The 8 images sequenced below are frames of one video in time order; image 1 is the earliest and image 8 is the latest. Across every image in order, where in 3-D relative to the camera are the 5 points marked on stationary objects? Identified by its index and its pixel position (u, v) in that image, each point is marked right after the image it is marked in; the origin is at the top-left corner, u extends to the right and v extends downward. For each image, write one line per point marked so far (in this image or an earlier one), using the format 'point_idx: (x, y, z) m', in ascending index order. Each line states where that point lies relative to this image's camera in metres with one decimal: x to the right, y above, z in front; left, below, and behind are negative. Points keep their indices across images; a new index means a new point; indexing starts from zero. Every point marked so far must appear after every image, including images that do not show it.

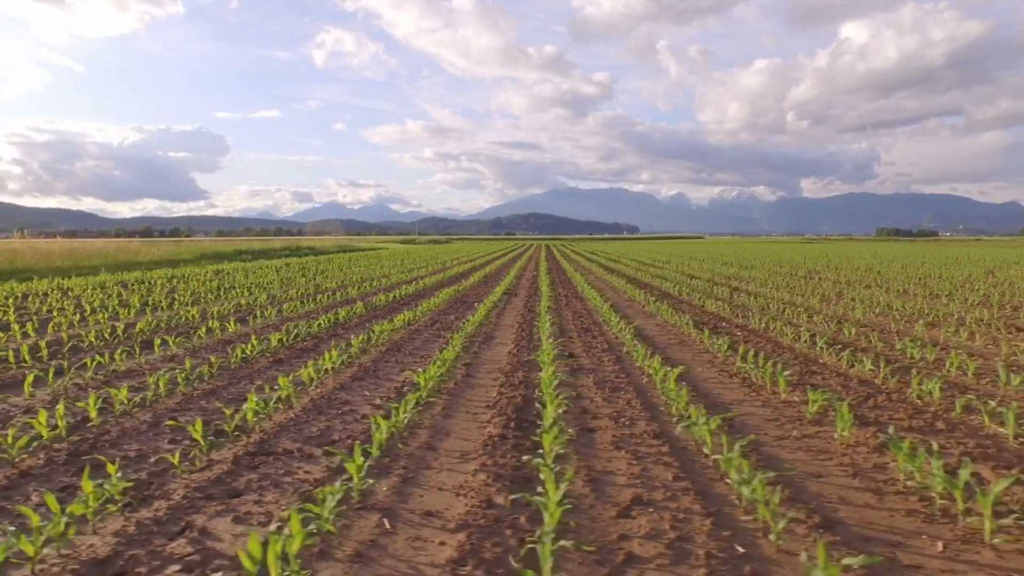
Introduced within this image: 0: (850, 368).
0: (+6.6, -1.5, +9.5) m
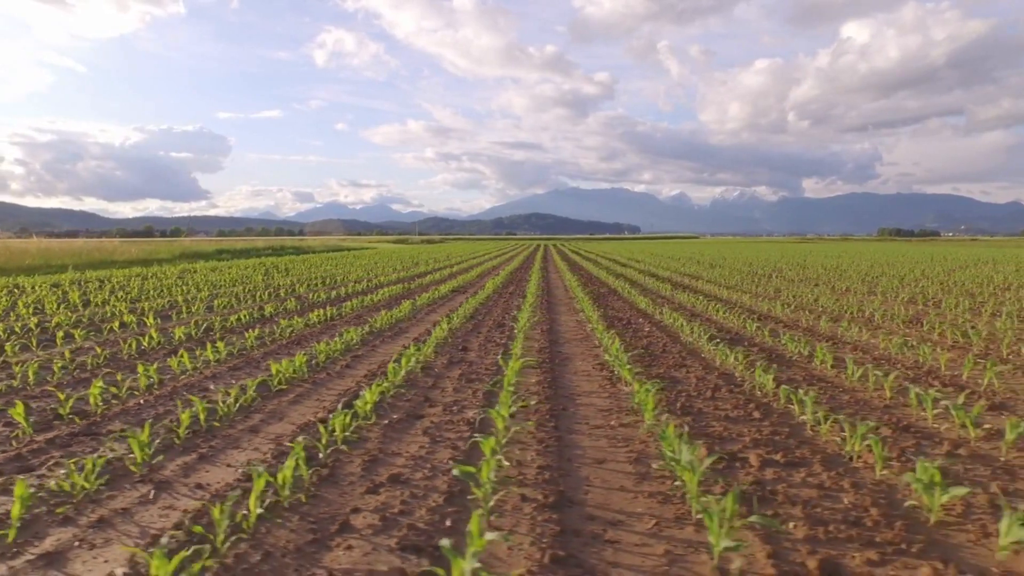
0: (+4.1, -1.4, +9.8) m
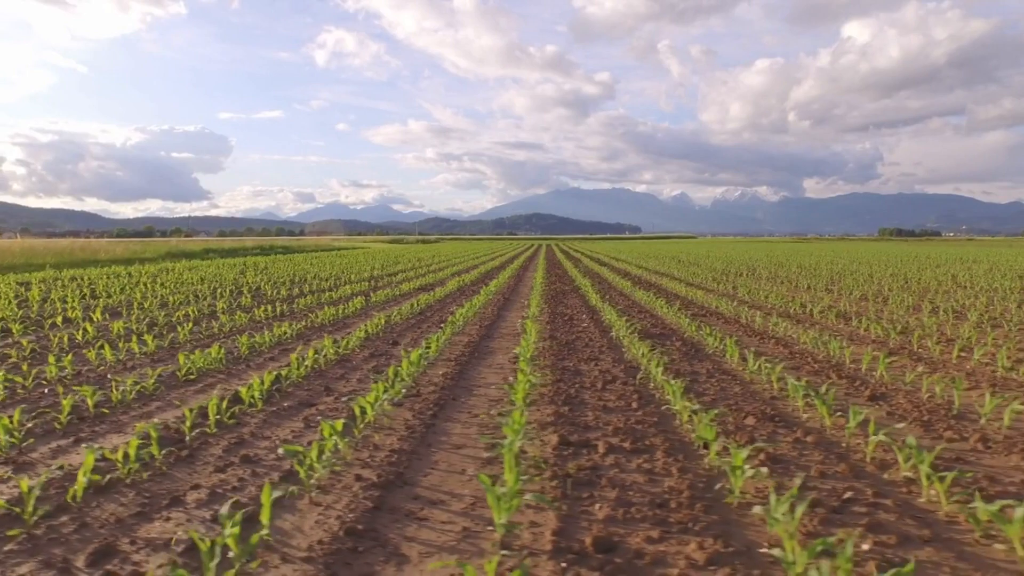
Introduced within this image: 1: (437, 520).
0: (+2.5, -1.3, +10.0) m
1: (-0.7, -2.1, +4.4) m
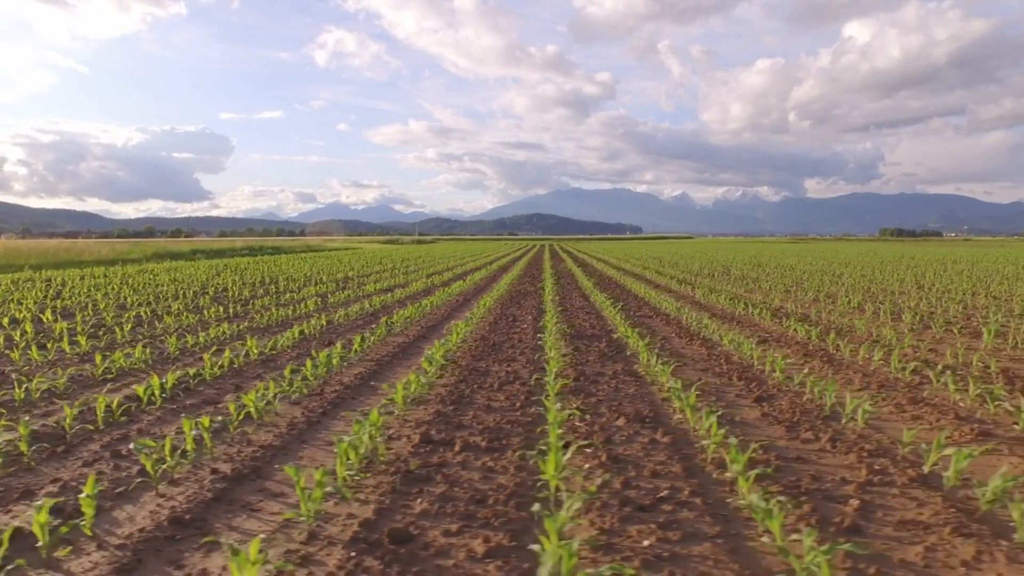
0: (+0.8, -1.3, +10.3) m
1: (-2.3, -2.2, +4.7) m
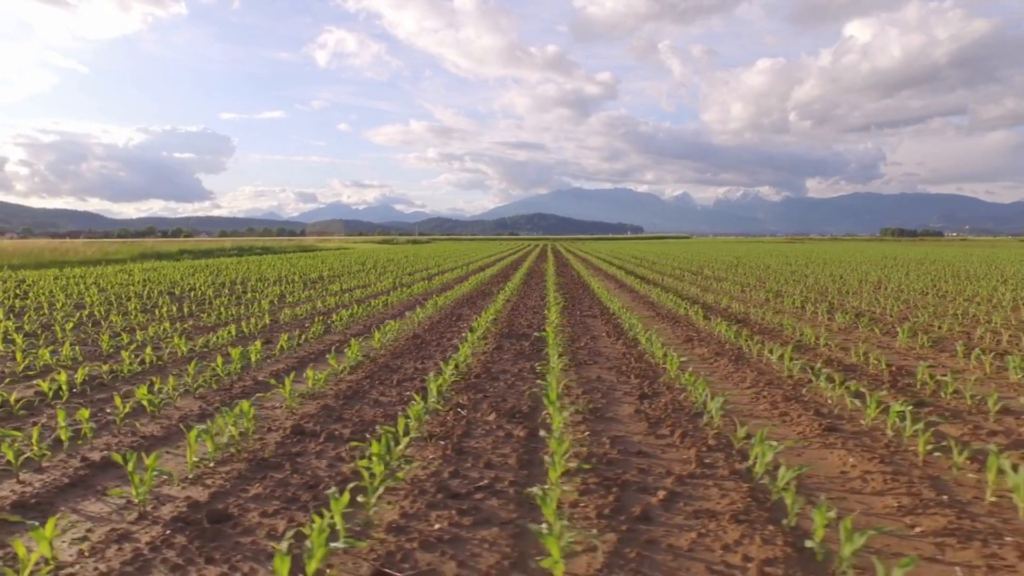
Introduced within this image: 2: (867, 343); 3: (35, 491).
0: (-0.9, -1.3, +10.6) m
1: (-4.1, -2.2, +5.0) m
2: (+8.3, -1.3, +11.3) m
3: (-4.9, -2.1, +4.9) m
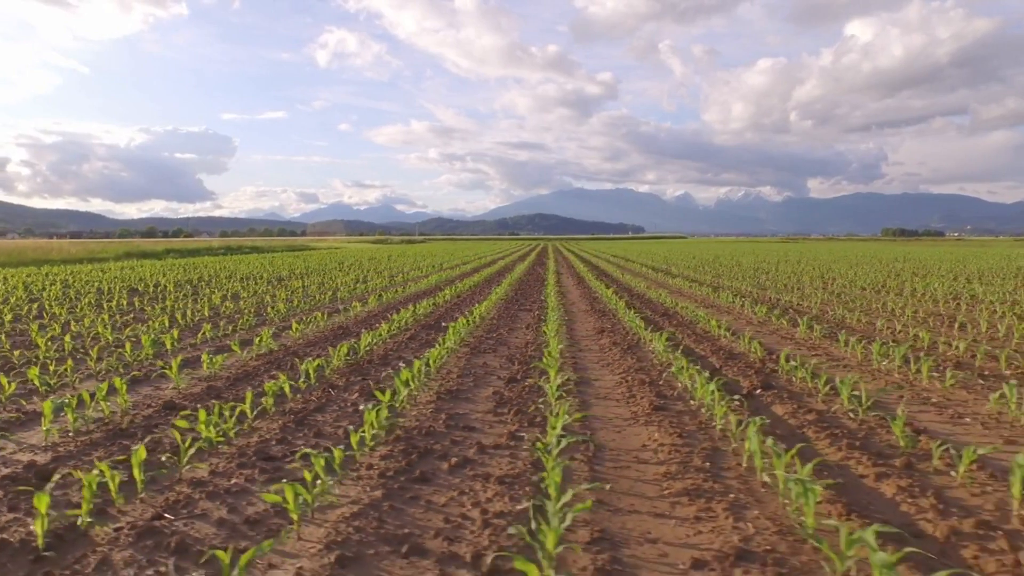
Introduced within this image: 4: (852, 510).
0: (-3.0, -1.1, +11.1) m
1: (-6.2, -2.0, +5.4) m
2: (+6.3, -1.1, +11.8) m
3: (-7.0, -1.9, +5.4) m
4: (+2.9, -1.9, +4.2) m
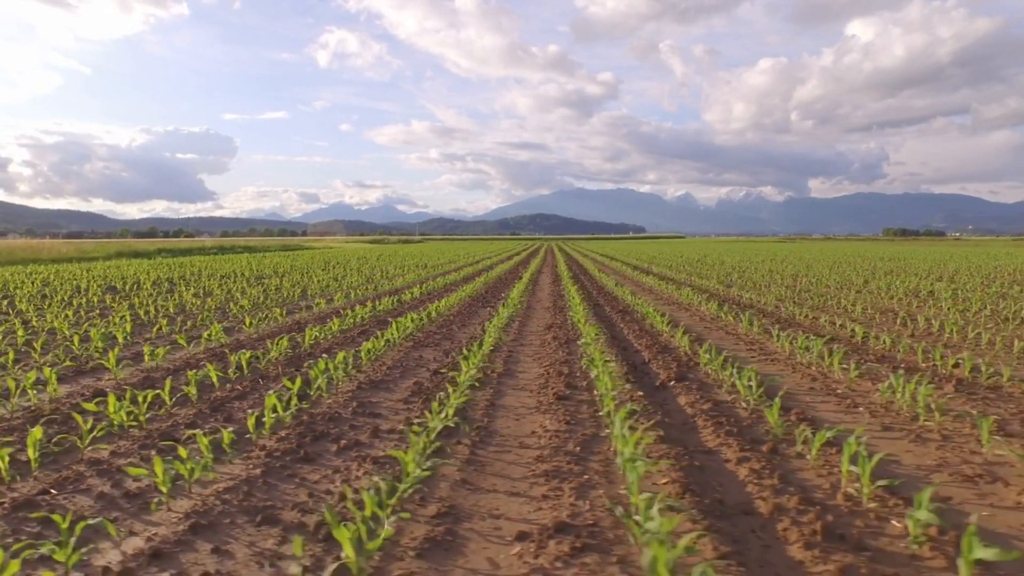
0: (-4.2, -1.1, +11.3) m
1: (-7.4, -1.9, +5.7) m
2: (+5.0, -1.0, +12.0) m
3: (-8.3, -1.8, +5.7) m
4: (+1.6, -1.8, +4.4) m
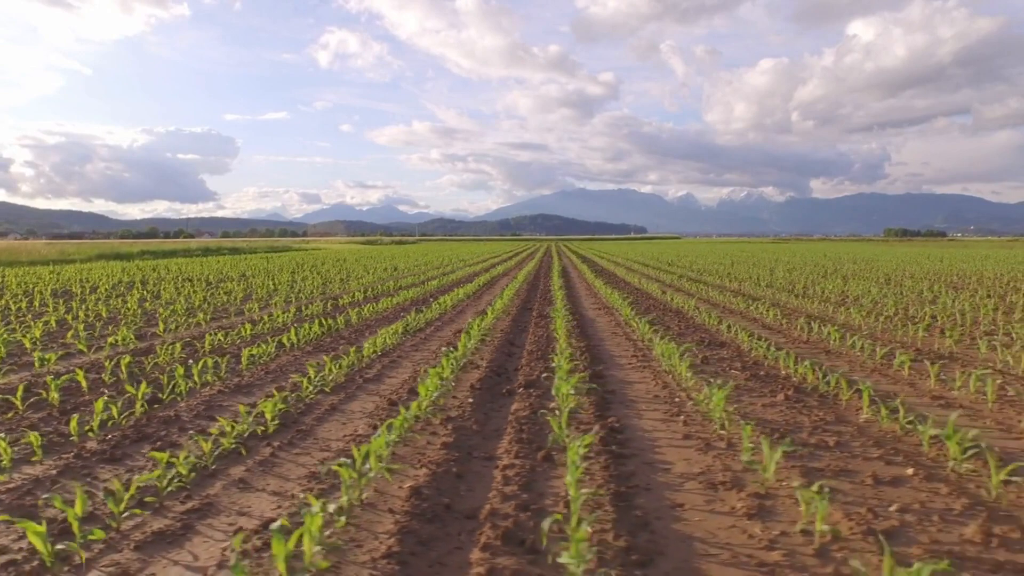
0: (-6.6, -1.2, +11.6) m
1: (-9.8, -2.1, +6.0) m
2: (+2.6, -1.2, +12.3) m
3: (-10.7, -2.0, +6.0) m
4: (-0.8, -2.0, +4.7) m
